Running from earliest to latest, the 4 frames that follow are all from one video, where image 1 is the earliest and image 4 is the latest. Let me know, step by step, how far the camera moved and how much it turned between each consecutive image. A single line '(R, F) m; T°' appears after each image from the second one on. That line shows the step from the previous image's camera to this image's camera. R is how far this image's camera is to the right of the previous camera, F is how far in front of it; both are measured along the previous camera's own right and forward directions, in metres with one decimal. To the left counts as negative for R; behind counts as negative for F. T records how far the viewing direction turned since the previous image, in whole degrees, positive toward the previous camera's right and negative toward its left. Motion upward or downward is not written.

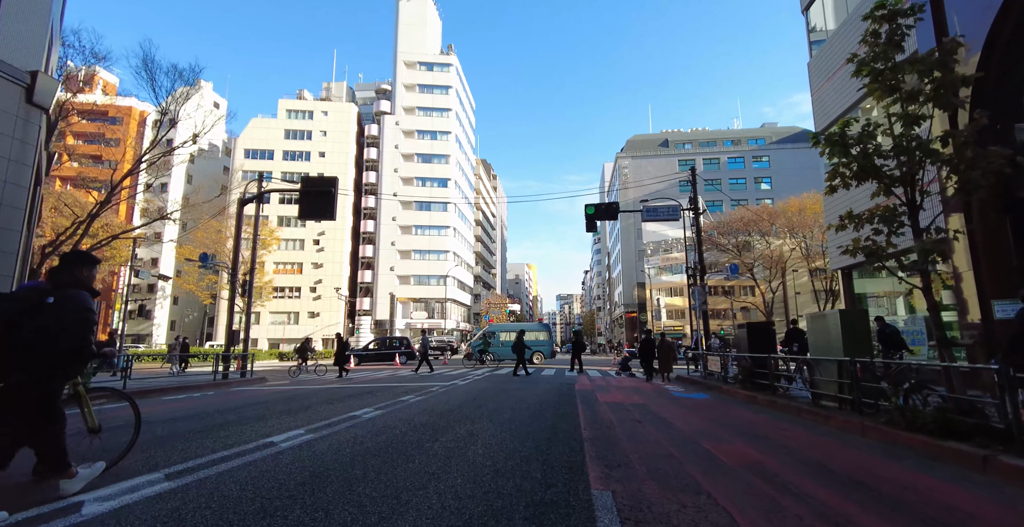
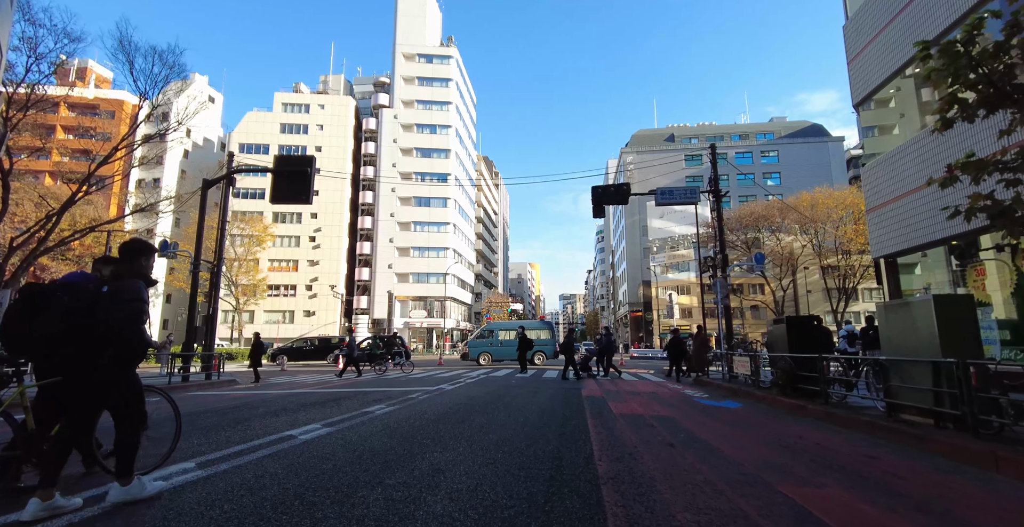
(+0.1, +1.6) m; 0°
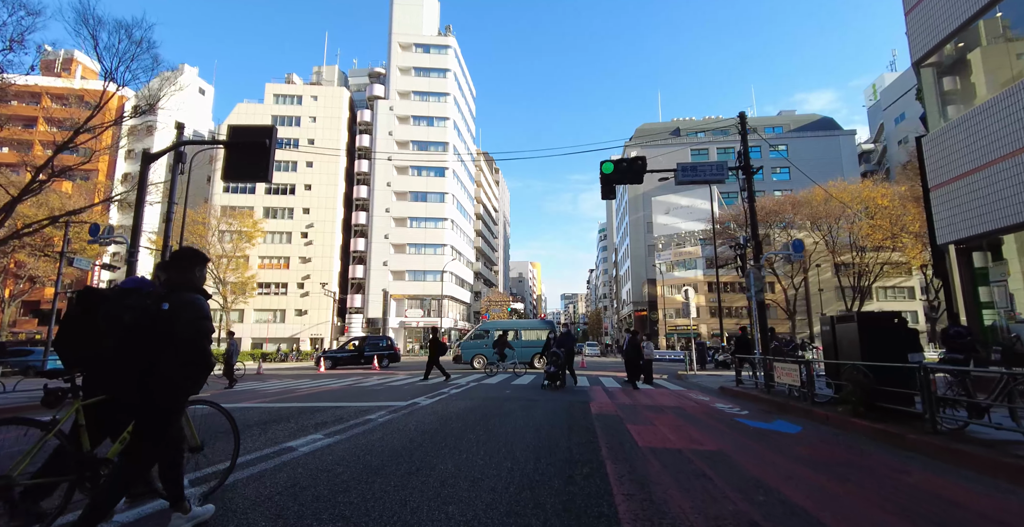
(+0.2, +2.0) m; 0°
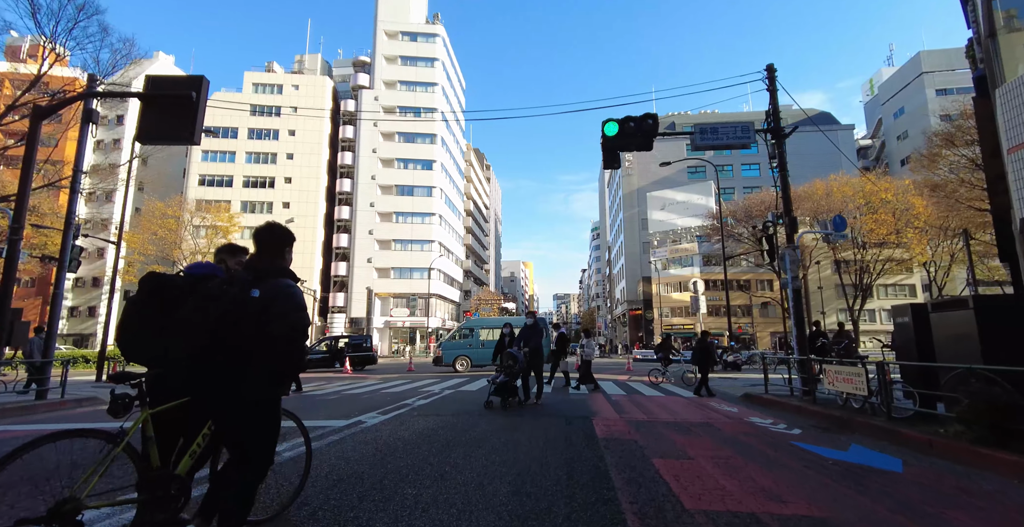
(+0.2, +2.0) m; +1°
